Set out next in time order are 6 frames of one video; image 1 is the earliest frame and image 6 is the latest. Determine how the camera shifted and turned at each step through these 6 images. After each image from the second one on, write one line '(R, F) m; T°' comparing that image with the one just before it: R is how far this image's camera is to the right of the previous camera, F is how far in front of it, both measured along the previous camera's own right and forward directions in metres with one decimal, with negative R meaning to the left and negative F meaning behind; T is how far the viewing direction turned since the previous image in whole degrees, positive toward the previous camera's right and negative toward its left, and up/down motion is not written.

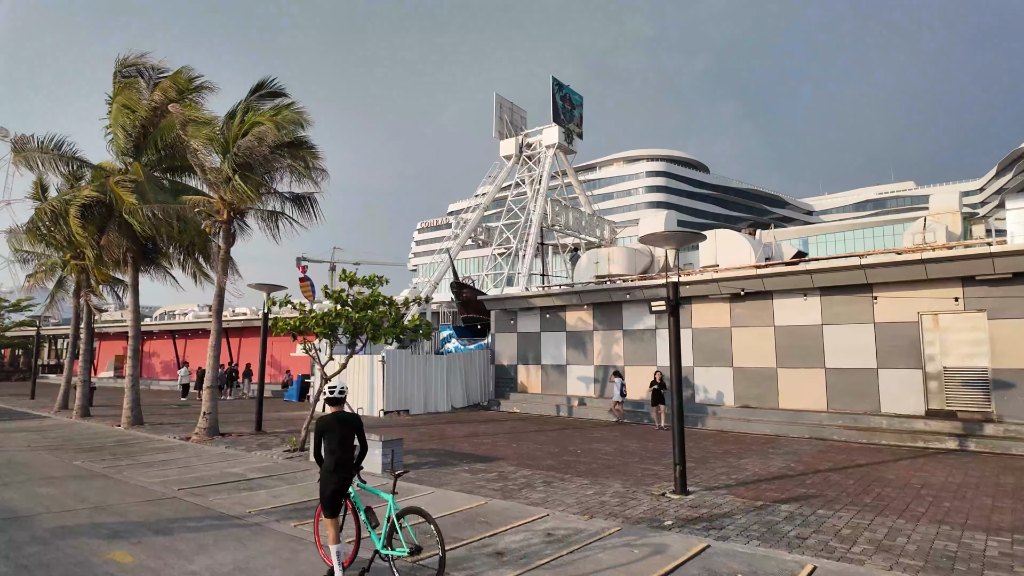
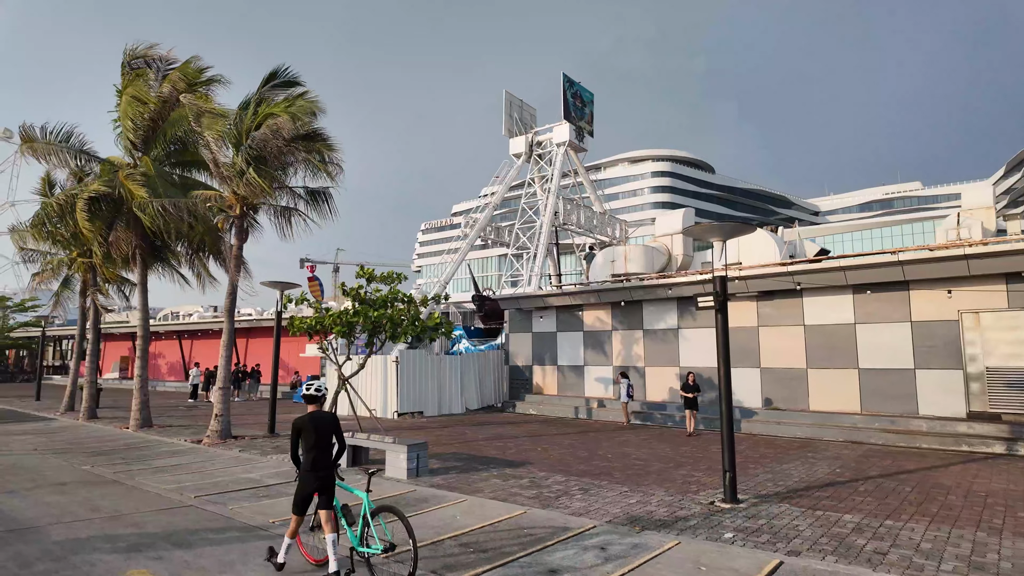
(-0.5, +0.5) m; 0°
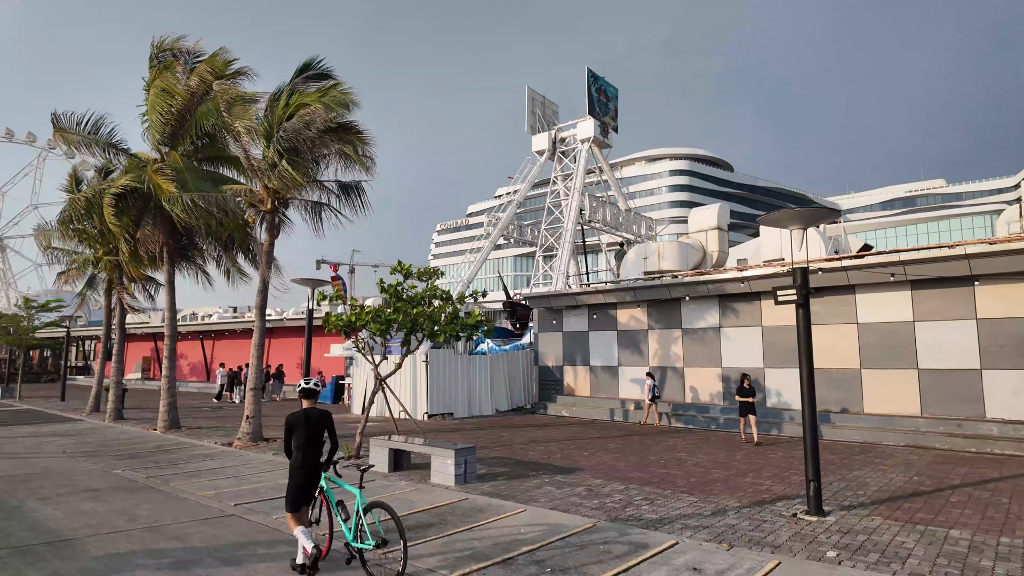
(-0.6, +0.6) m; -1°
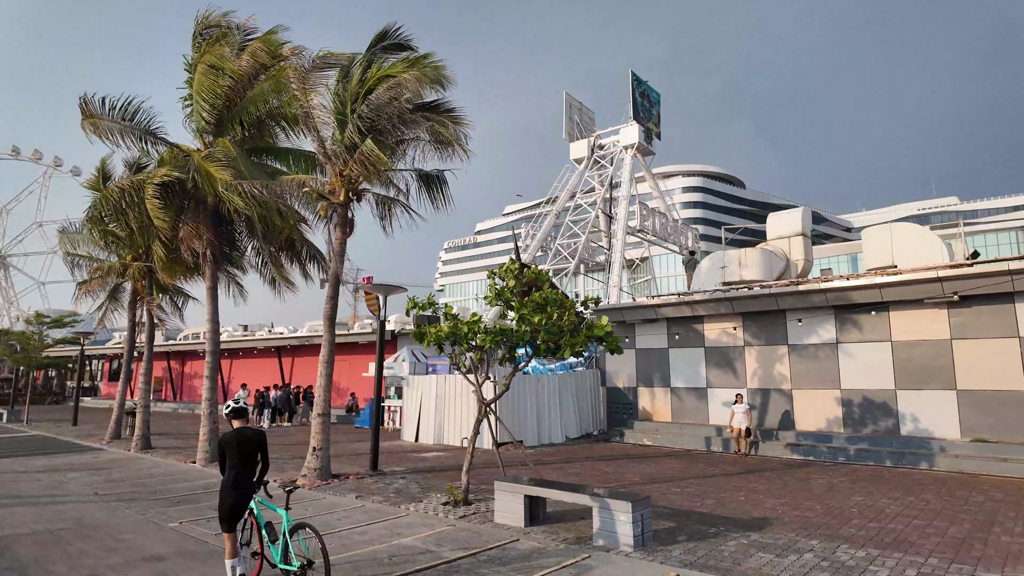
(-2.2, +2.1) m; 0°
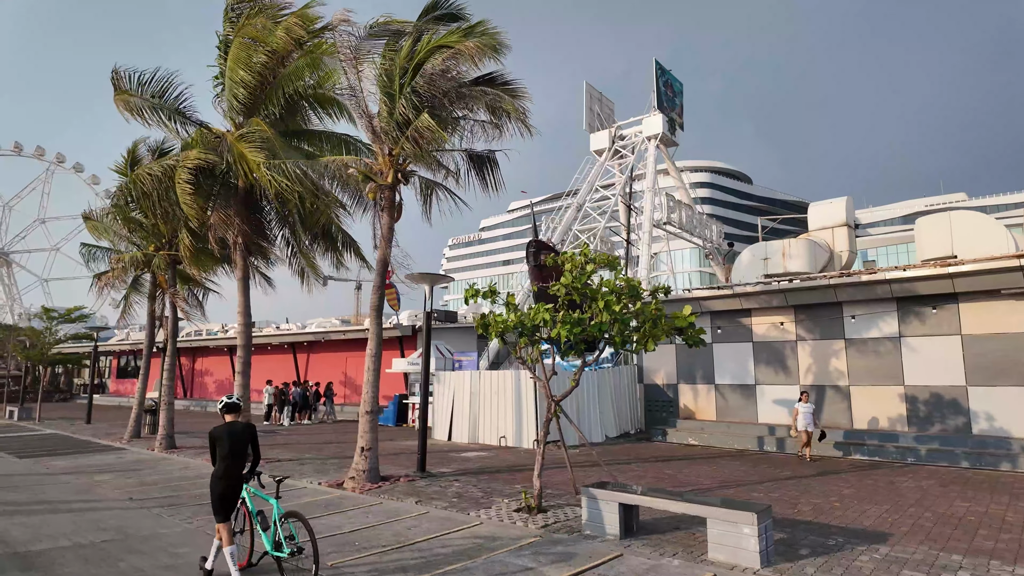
(-1.1, +0.8) m; 0°
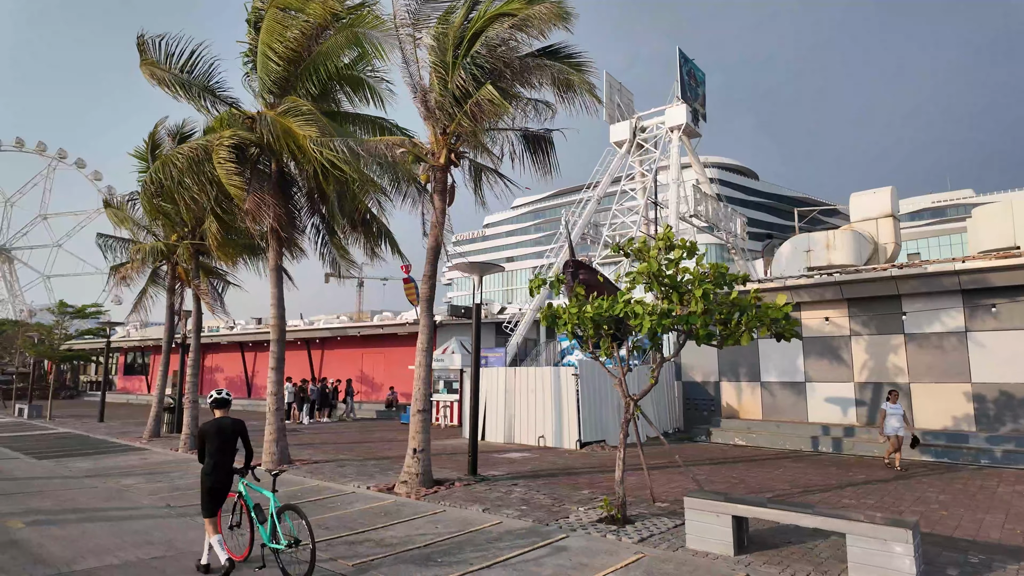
(-1.0, +0.8) m; 0°
